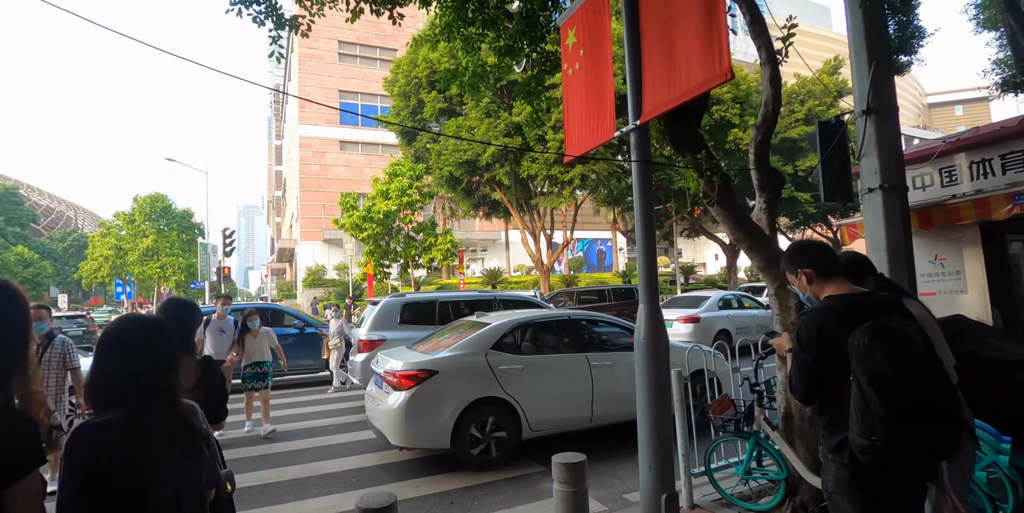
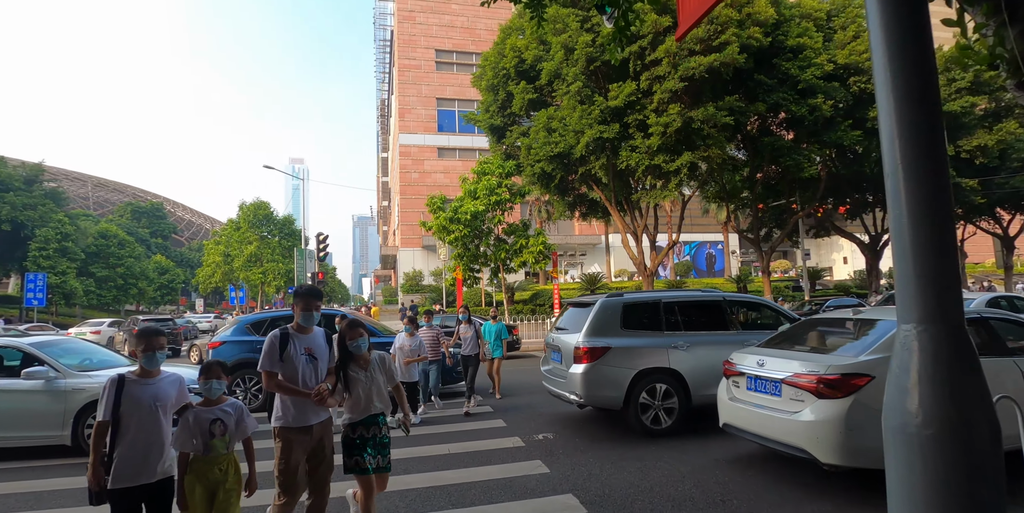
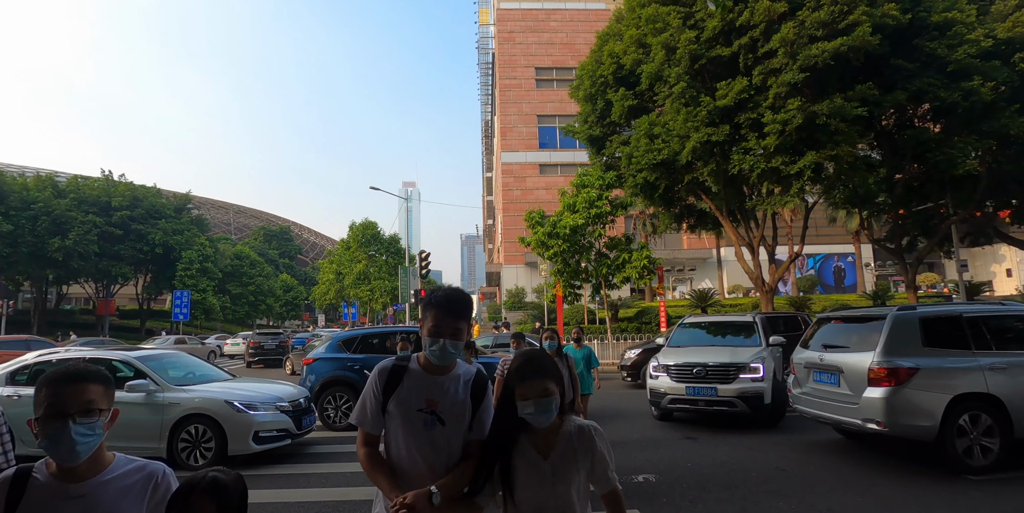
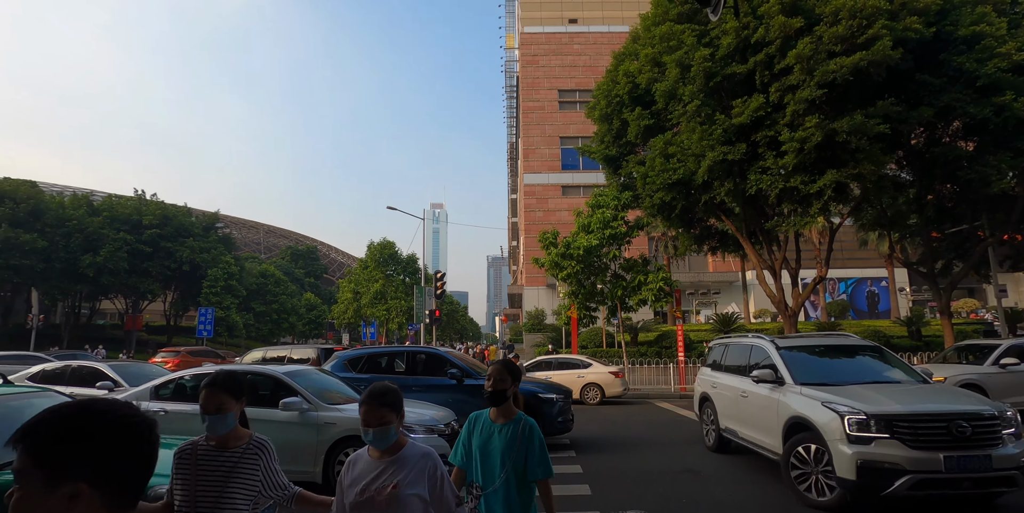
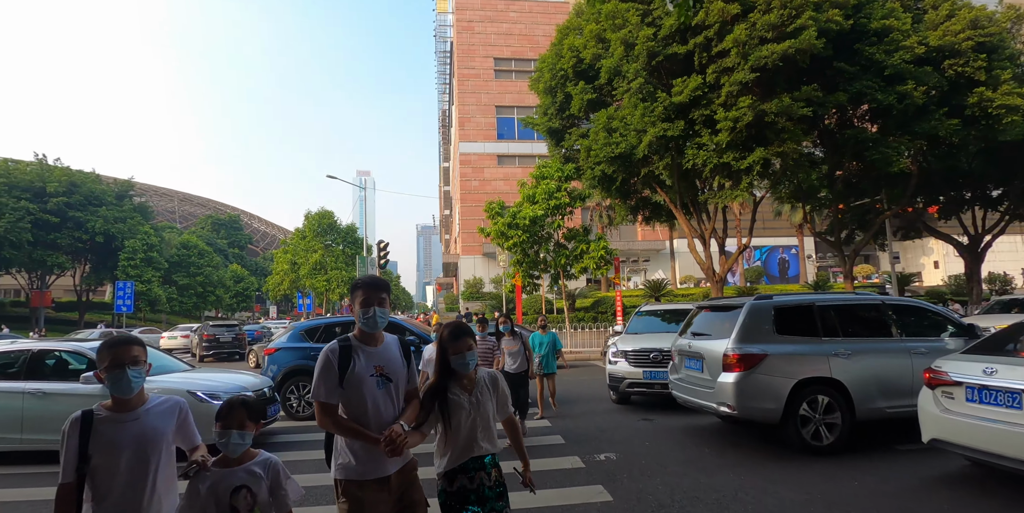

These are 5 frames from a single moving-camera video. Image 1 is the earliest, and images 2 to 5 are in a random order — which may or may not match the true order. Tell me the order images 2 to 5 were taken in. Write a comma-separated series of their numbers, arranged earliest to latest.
2, 5, 3, 4
